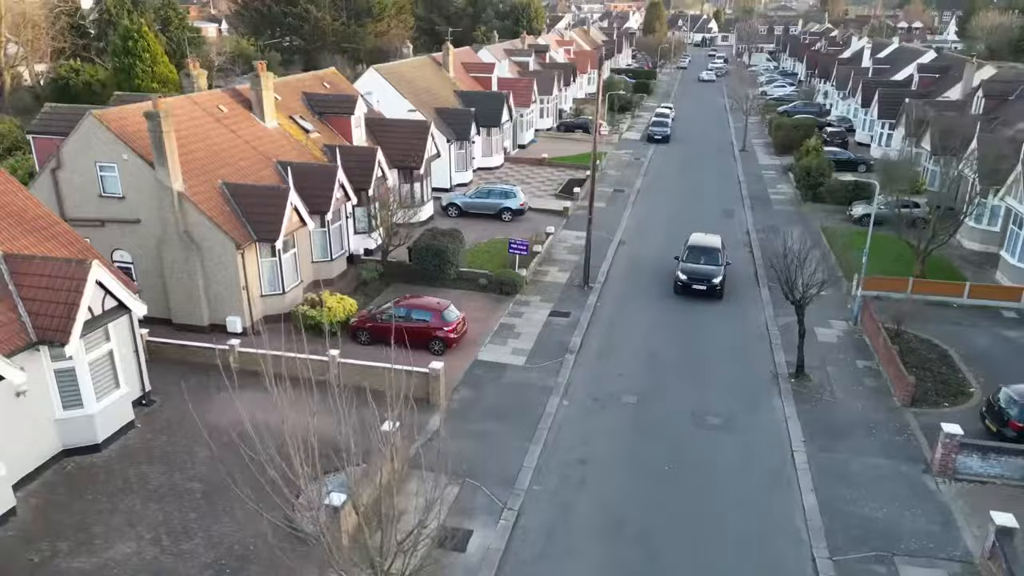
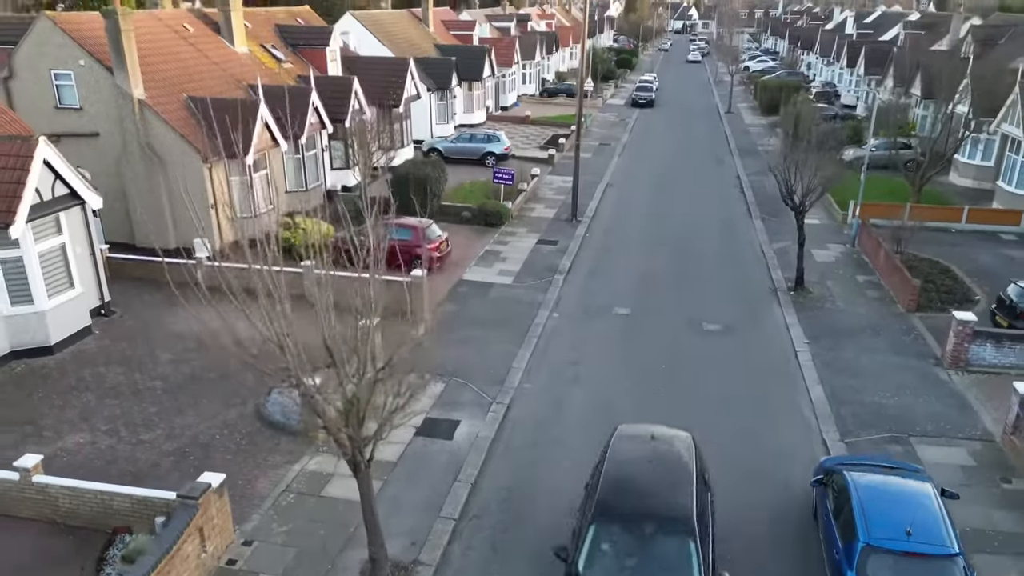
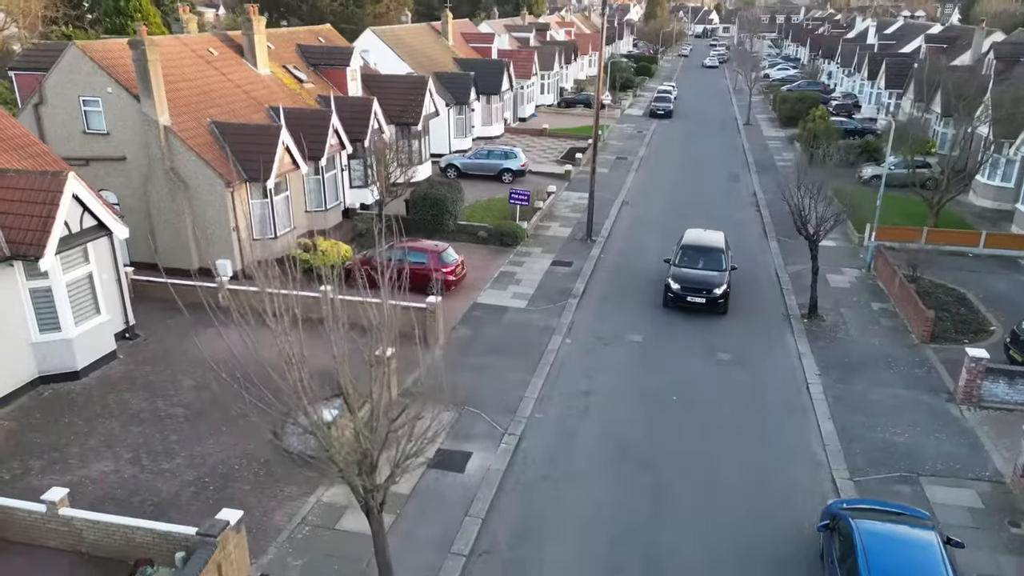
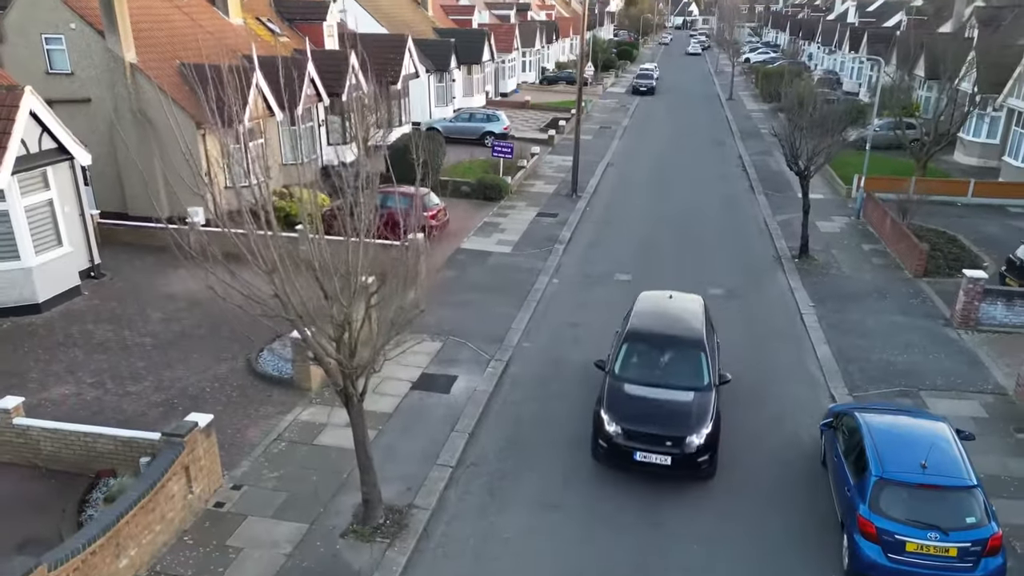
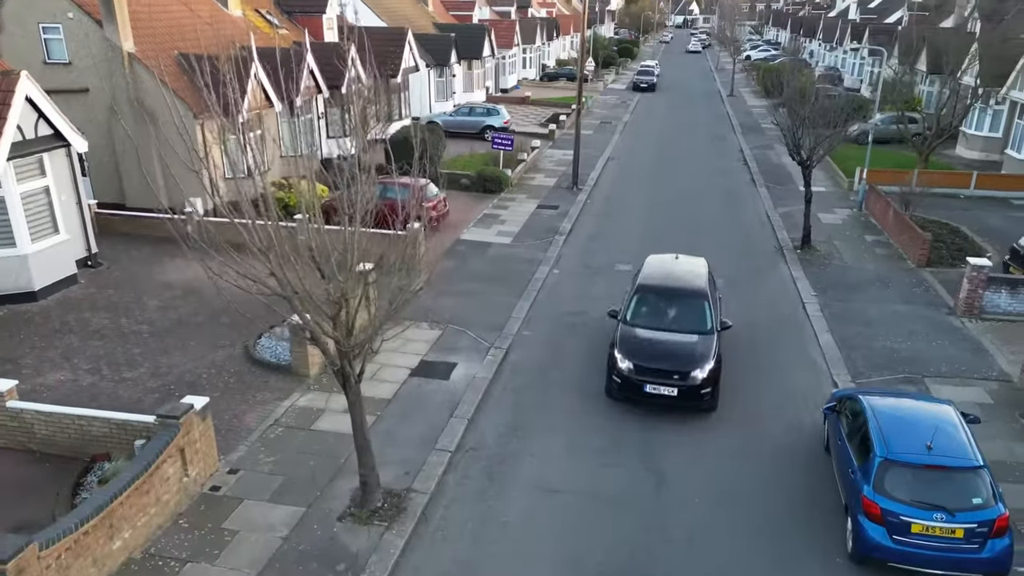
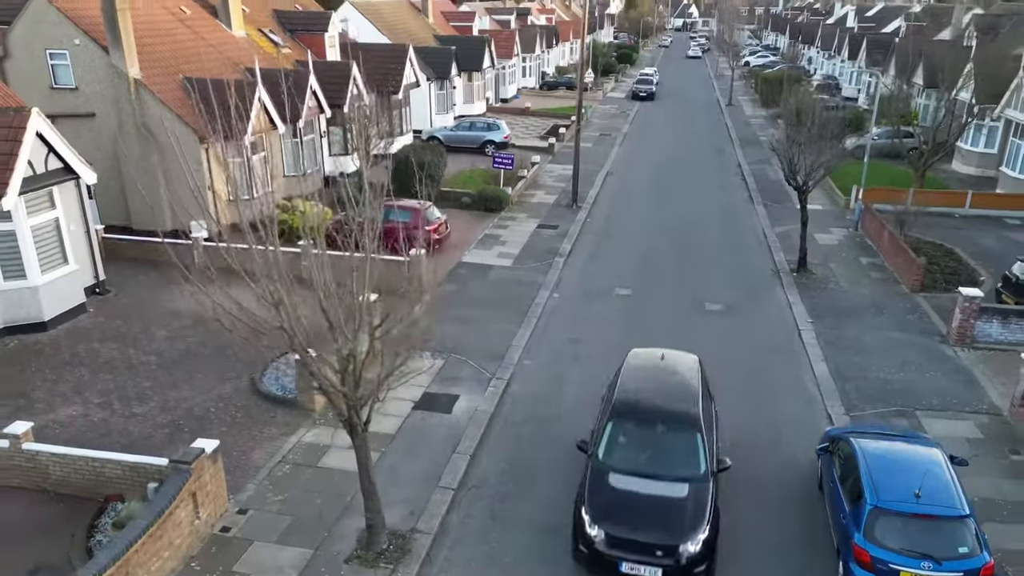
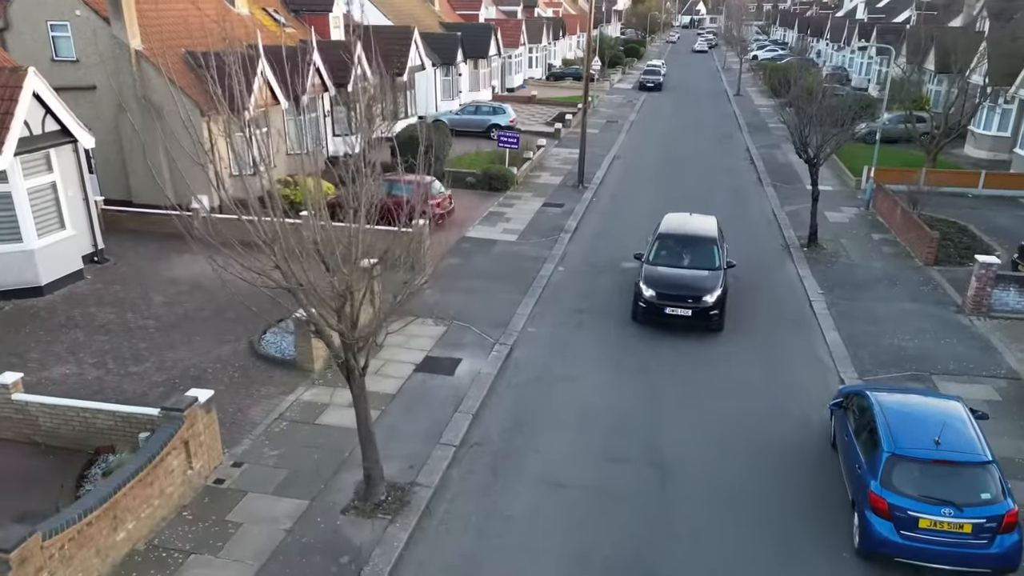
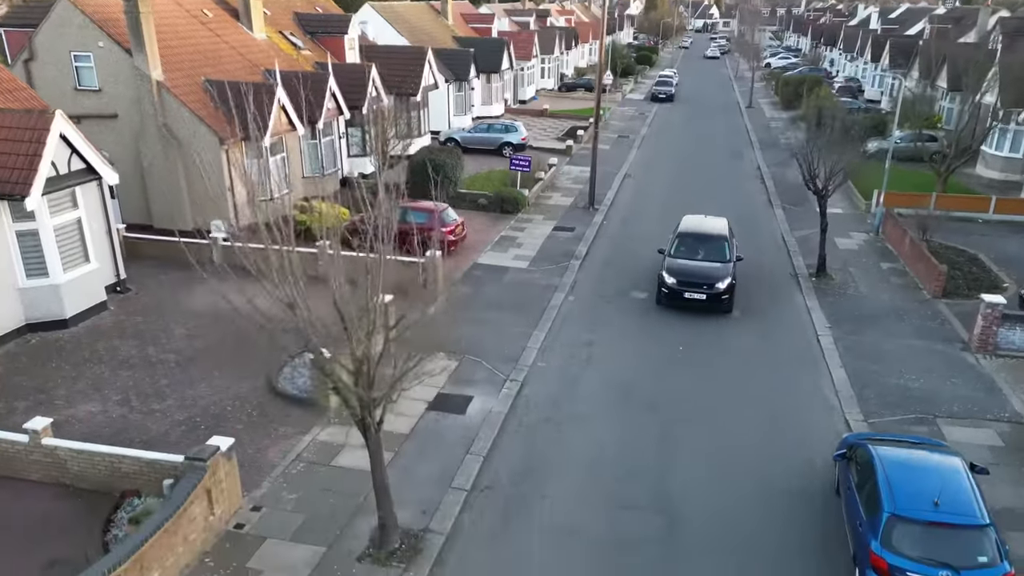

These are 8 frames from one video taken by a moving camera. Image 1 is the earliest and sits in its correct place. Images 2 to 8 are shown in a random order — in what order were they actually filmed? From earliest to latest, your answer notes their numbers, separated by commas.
3, 8, 7, 5, 4, 6, 2
